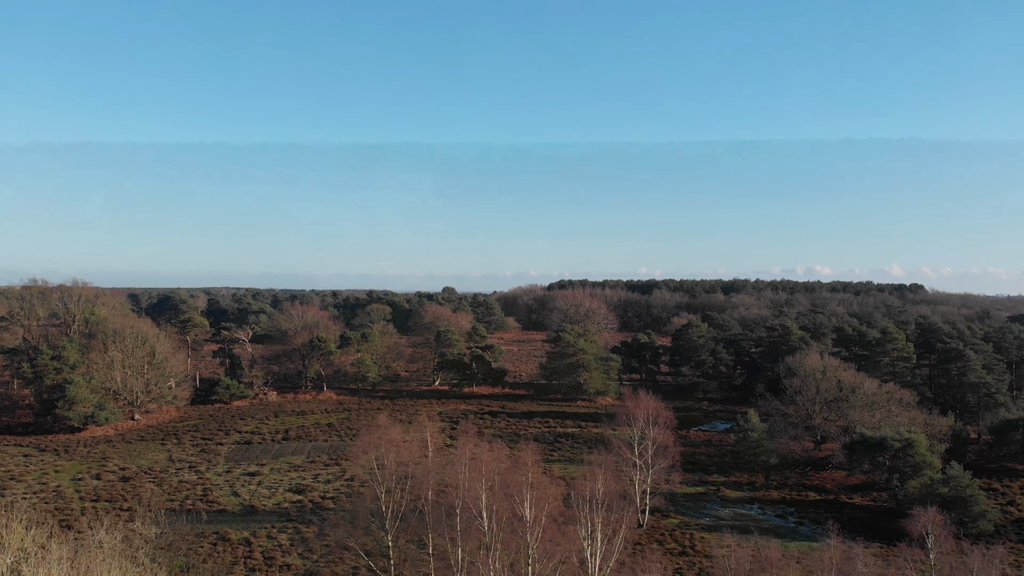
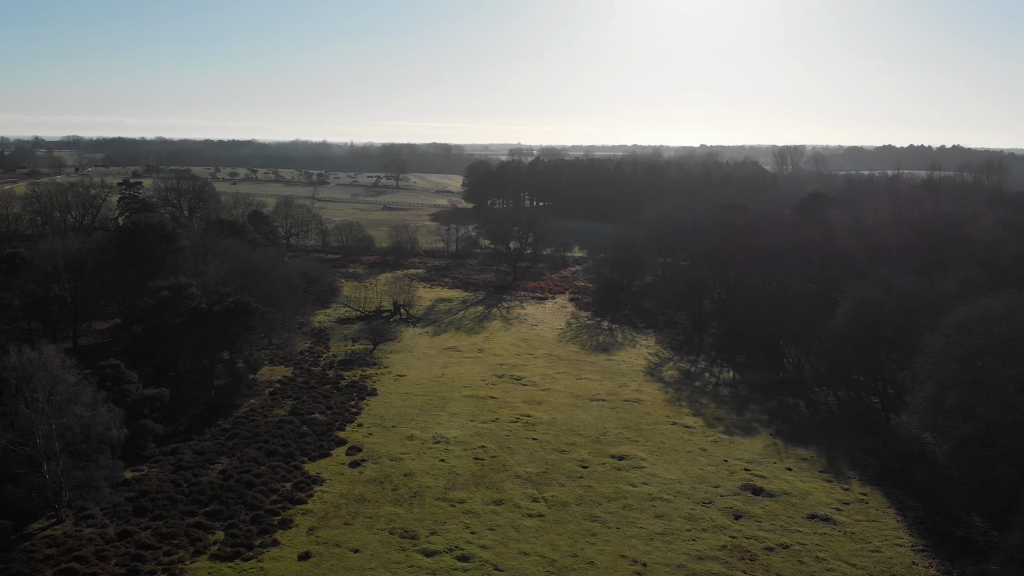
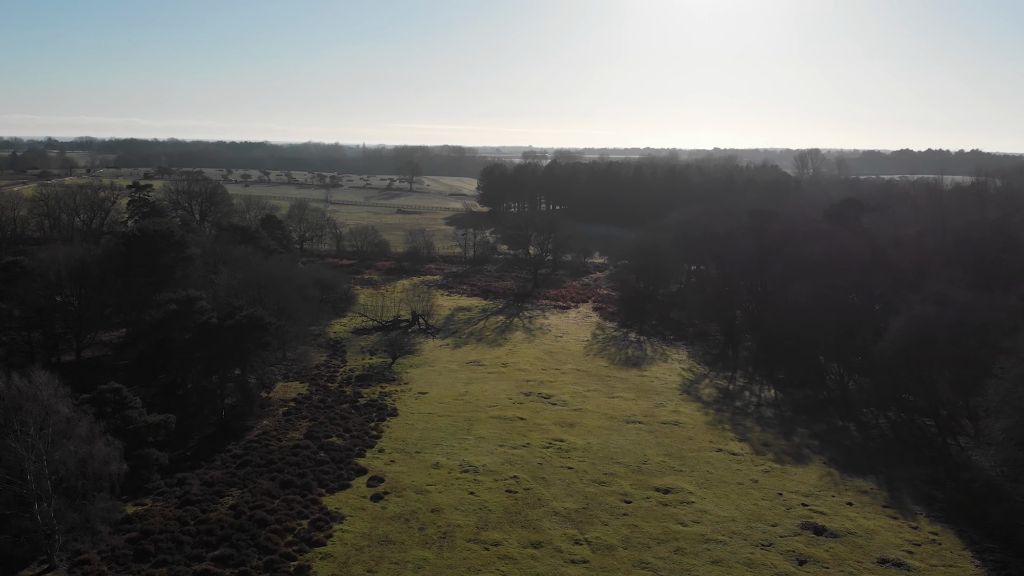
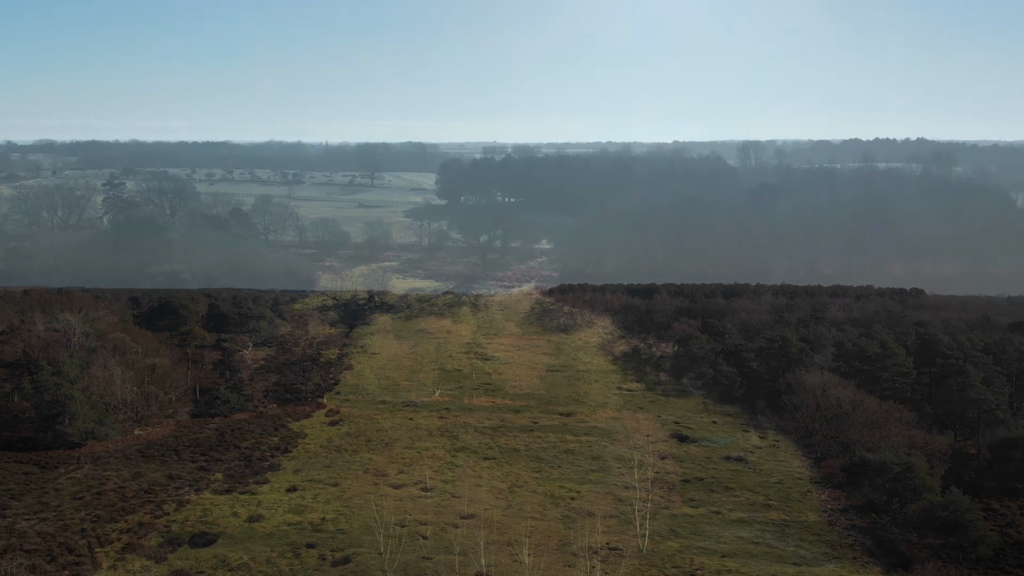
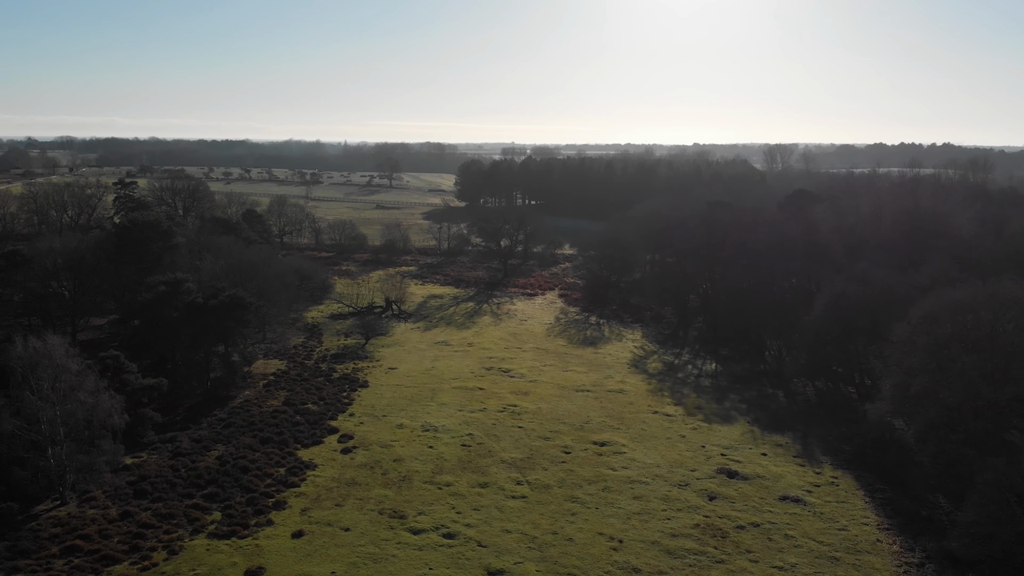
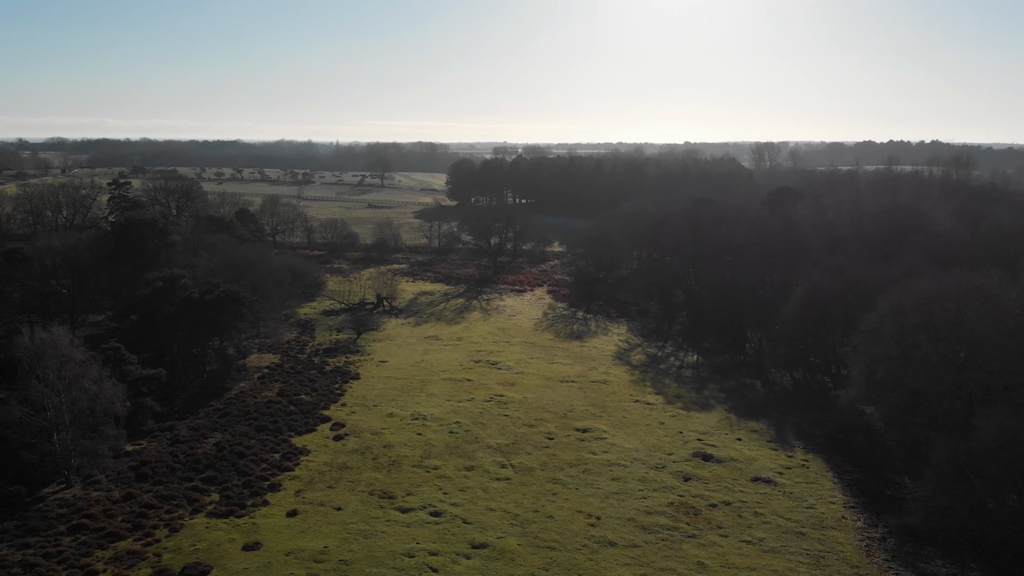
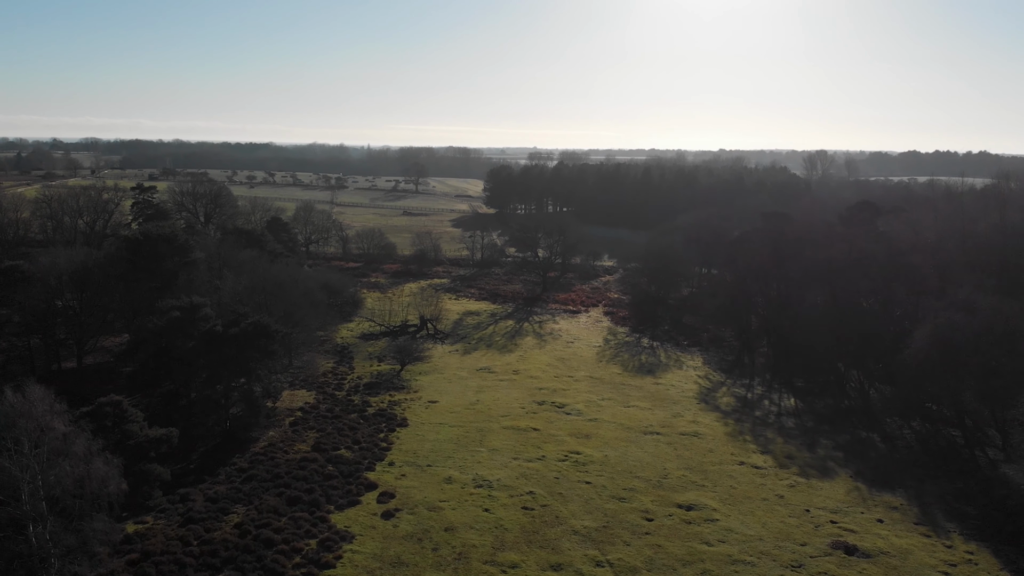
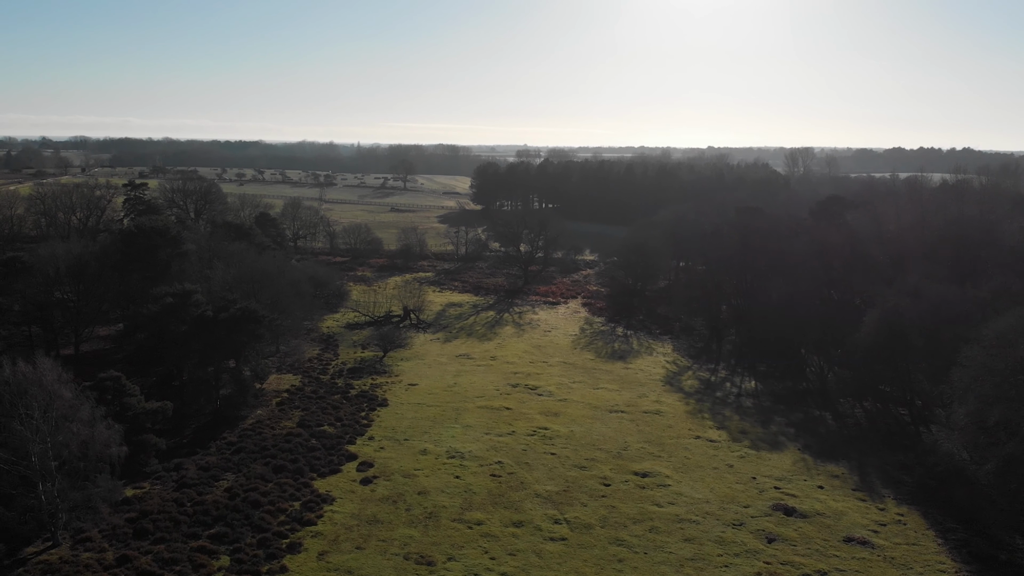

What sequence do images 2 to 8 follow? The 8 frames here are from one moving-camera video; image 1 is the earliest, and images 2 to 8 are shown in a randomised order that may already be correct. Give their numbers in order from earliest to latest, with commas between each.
4, 6, 5, 2, 8, 3, 7
